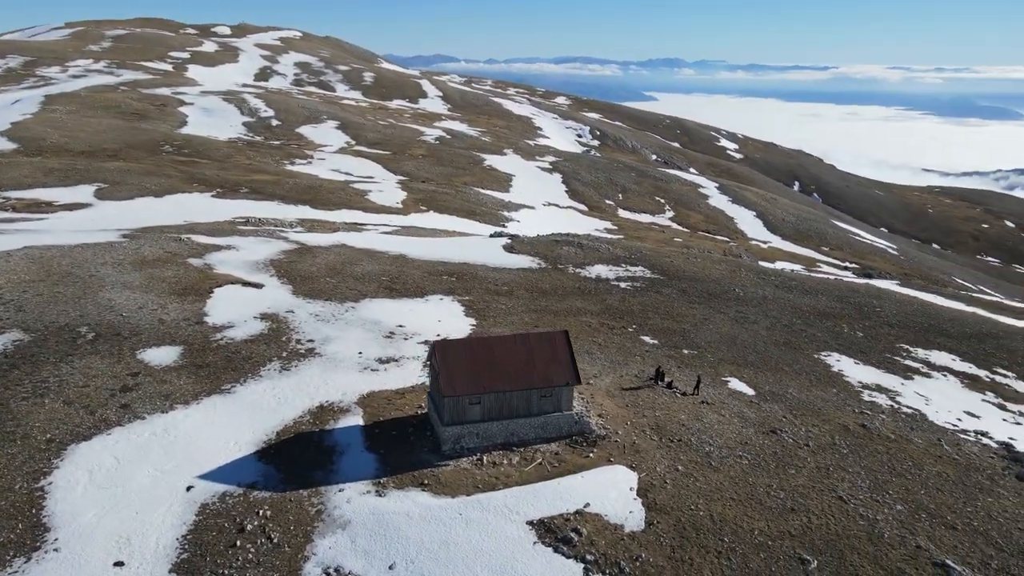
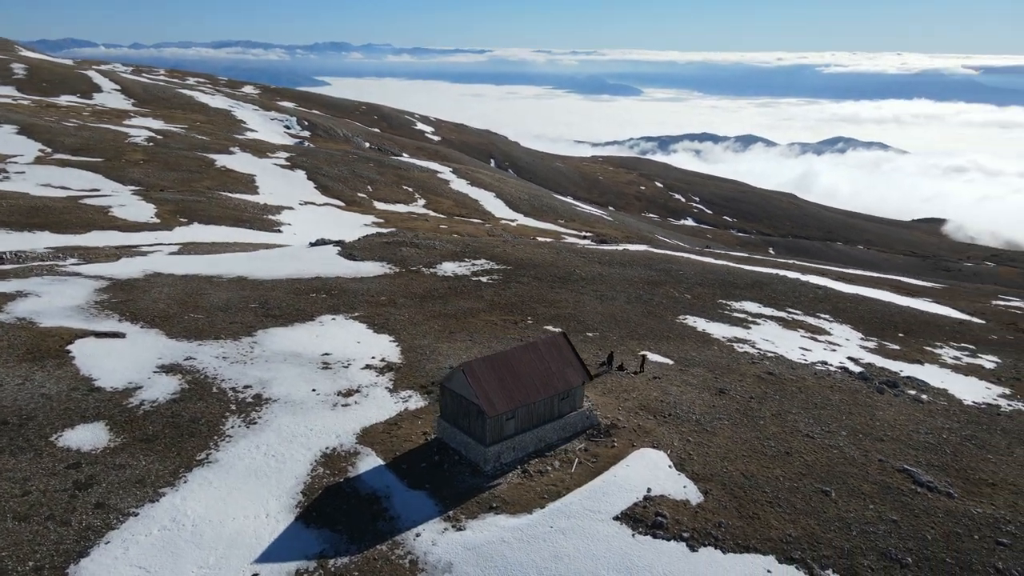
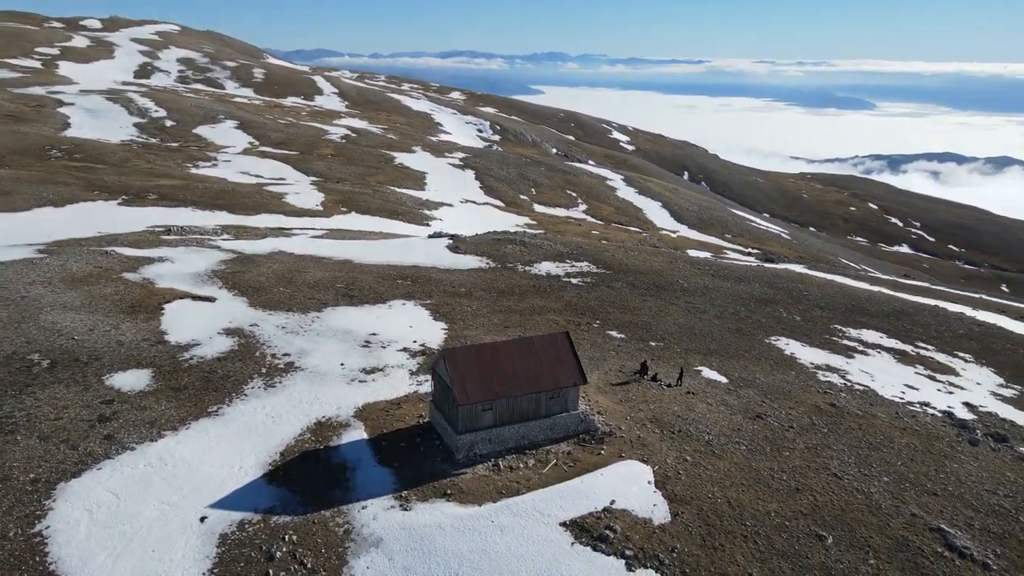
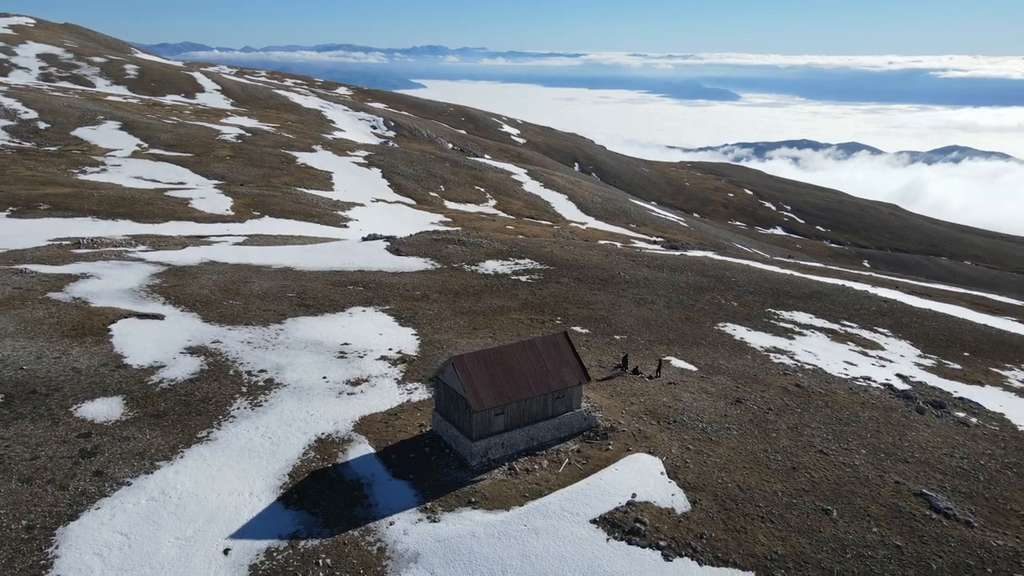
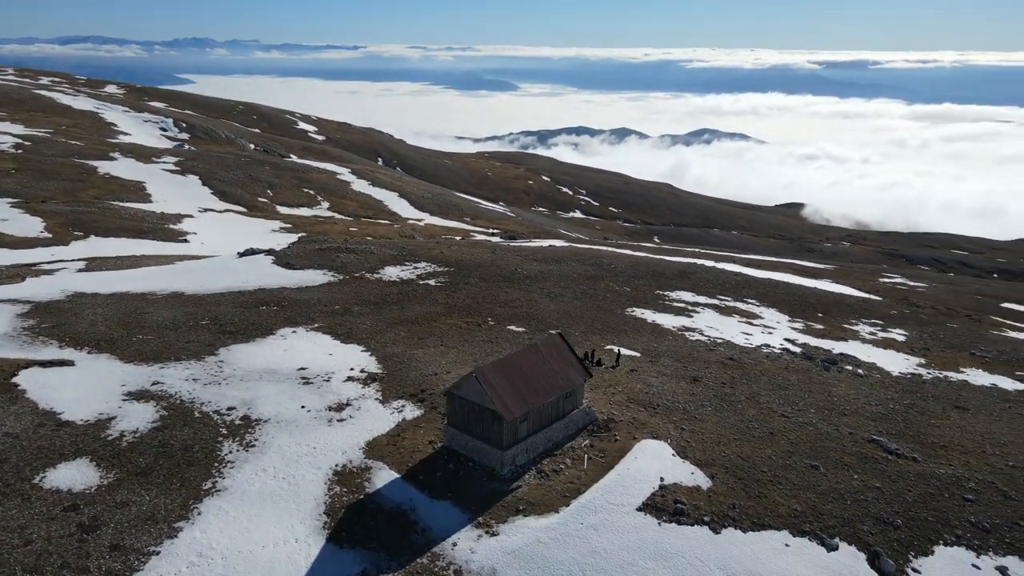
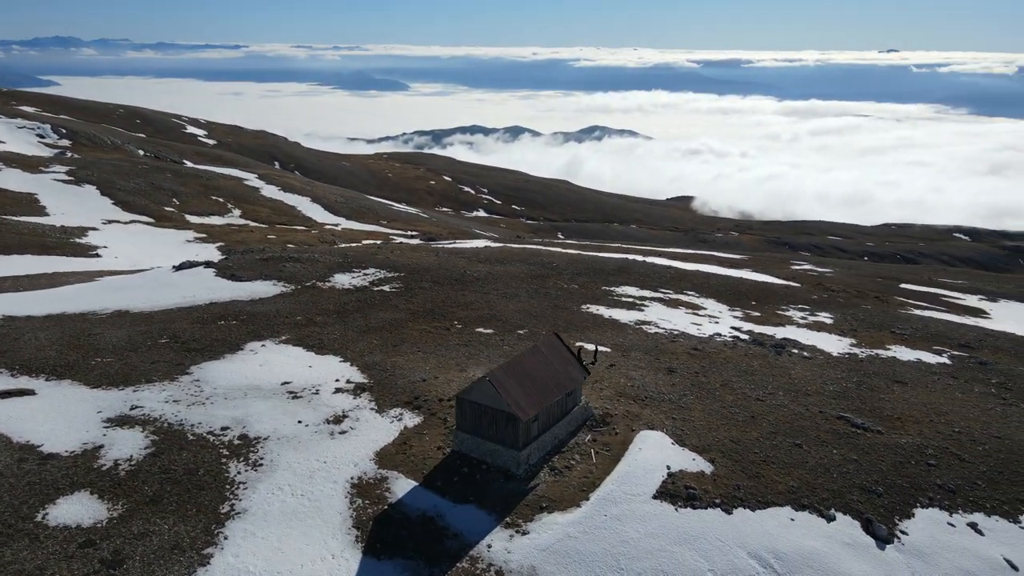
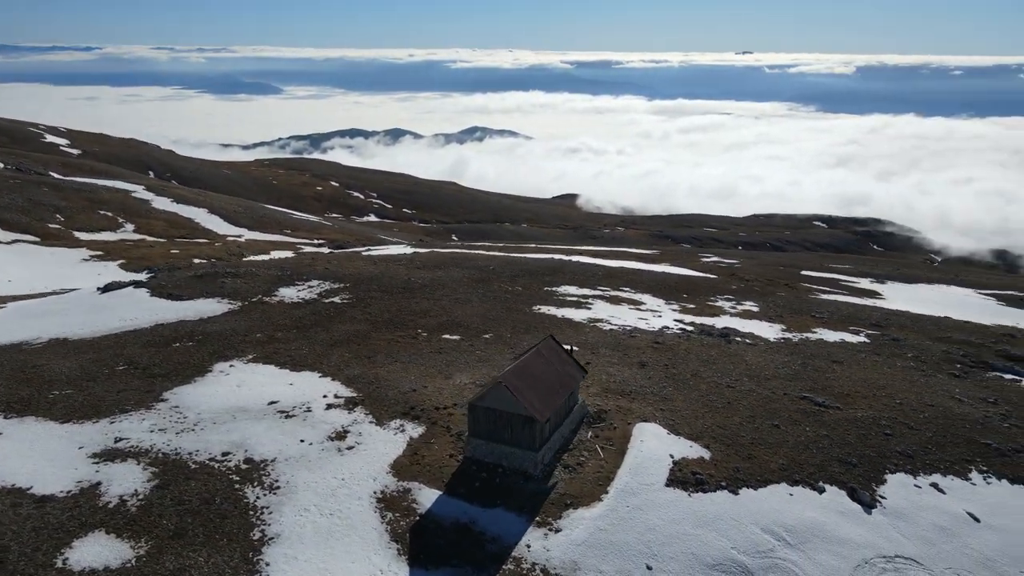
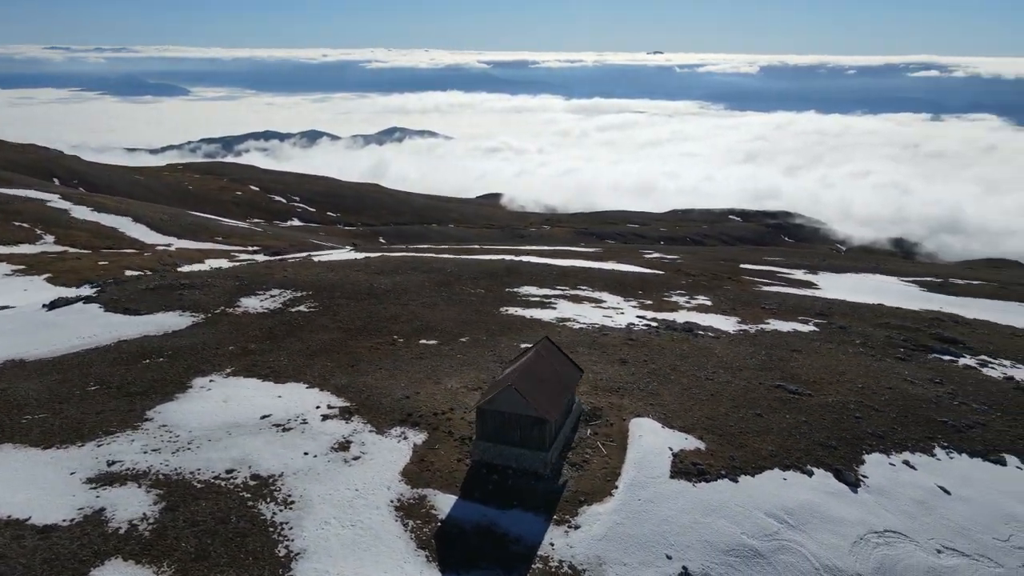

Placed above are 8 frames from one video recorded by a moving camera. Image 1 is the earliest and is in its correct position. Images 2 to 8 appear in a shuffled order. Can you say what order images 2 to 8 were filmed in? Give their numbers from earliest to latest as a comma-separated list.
3, 4, 2, 5, 6, 7, 8
